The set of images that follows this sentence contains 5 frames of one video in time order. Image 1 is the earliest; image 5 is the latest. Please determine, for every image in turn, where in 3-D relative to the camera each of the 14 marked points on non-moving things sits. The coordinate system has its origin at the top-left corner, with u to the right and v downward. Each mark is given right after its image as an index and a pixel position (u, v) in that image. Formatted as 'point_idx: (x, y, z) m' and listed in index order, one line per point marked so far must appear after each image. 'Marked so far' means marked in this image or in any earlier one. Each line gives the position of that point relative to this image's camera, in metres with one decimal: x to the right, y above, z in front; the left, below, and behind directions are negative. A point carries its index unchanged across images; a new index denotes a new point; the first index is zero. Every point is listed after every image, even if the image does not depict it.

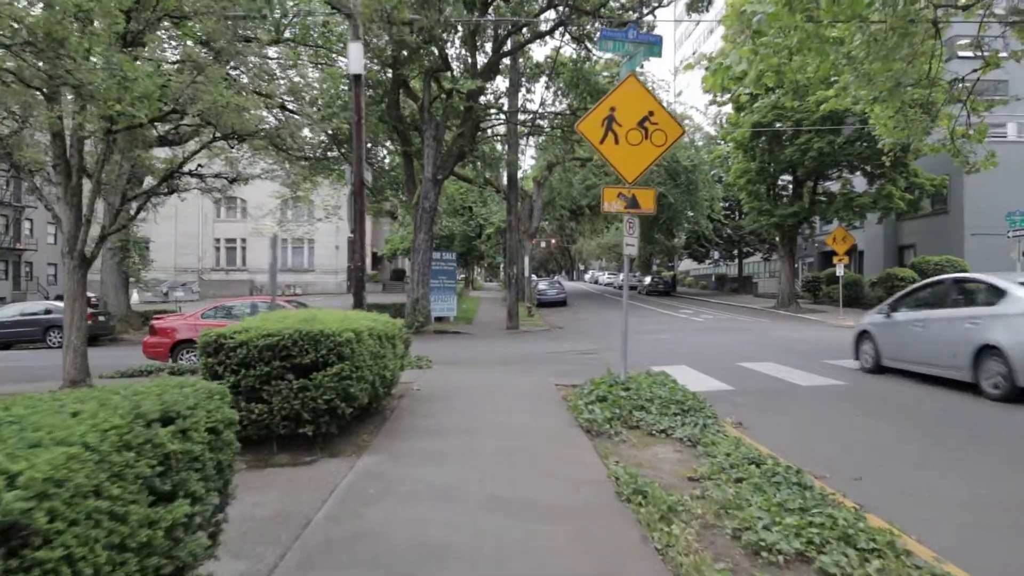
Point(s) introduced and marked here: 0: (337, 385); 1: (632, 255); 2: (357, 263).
0: (-1.3, -0.7, +5.5) m
1: (+1.3, +0.3, +7.9) m
2: (-2.4, +0.4, +11.6) m
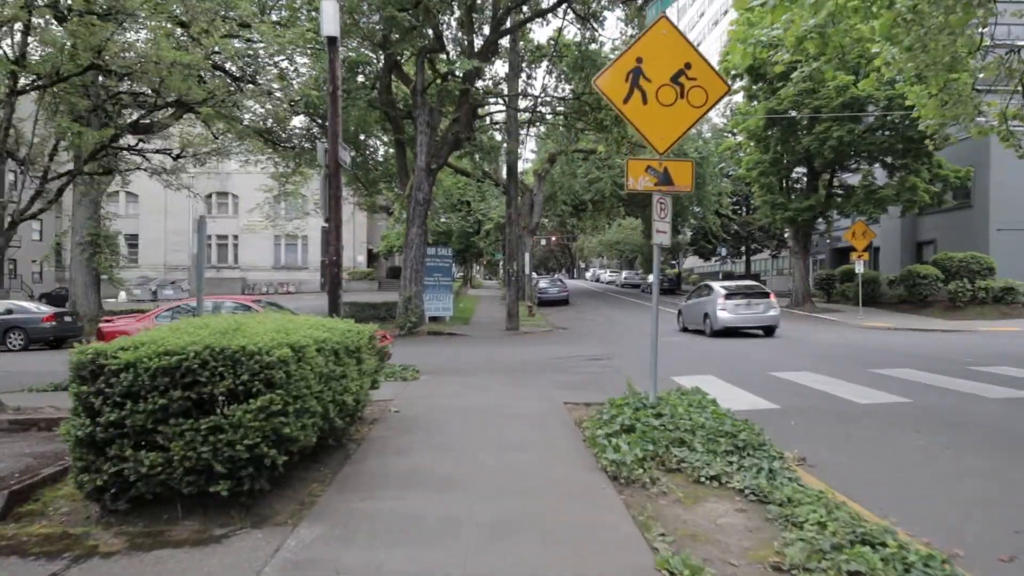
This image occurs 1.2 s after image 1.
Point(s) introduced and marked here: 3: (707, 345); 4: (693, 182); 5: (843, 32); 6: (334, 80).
0: (-1.3, -0.7, +3.9) m
1: (+1.3, +0.4, +6.3) m
2: (-2.4, +0.4, +10.0) m
3: (+4.4, -1.3, +16.7) m
4: (+1.5, +0.9, +6.2) m
5: (+4.7, +3.7, +10.7) m
6: (-2.4, +2.8, +10.1) m
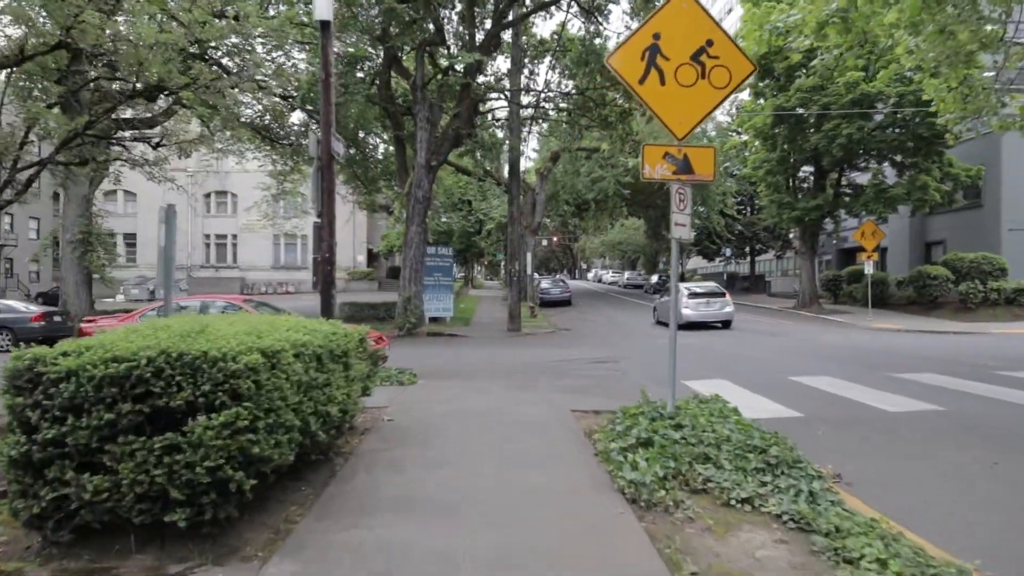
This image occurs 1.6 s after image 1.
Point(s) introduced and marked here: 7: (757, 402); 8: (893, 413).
0: (-1.3, -0.7, +3.3) m
1: (+1.3, +0.4, +5.7) m
2: (-2.4, +0.4, +9.5) m
3: (+4.4, -1.3, +16.2) m
4: (+1.5, +0.9, +5.7) m
5: (+4.8, +3.7, +10.1) m
6: (-2.4, +2.8, +9.5) m
7: (+2.6, -1.2, +8.1) m
8: (+4.0, -1.3, +7.8) m
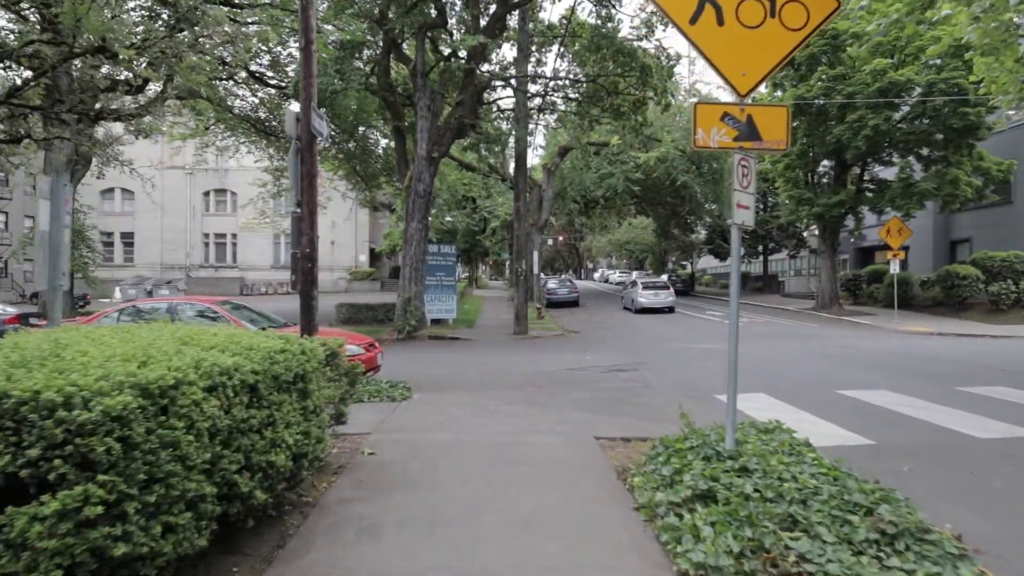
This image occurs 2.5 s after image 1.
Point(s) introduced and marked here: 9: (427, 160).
0: (-1.2, -0.7, +2.1) m
1: (+1.4, +0.4, +4.4) m
2: (-2.3, +0.4, +8.2) m
3: (+4.6, -1.3, +14.8) m
4: (+1.6, +0.9, +4.4) m
5: (+4.9, +3.7, +8.8) m
6: (-2.3, +2.8, +8.3) m
7: (+2.7, -1.2, +6.8) m
8: (+4.1, -1.3, +6.5) m
9: (-2.2, +3.4, +19.6) m
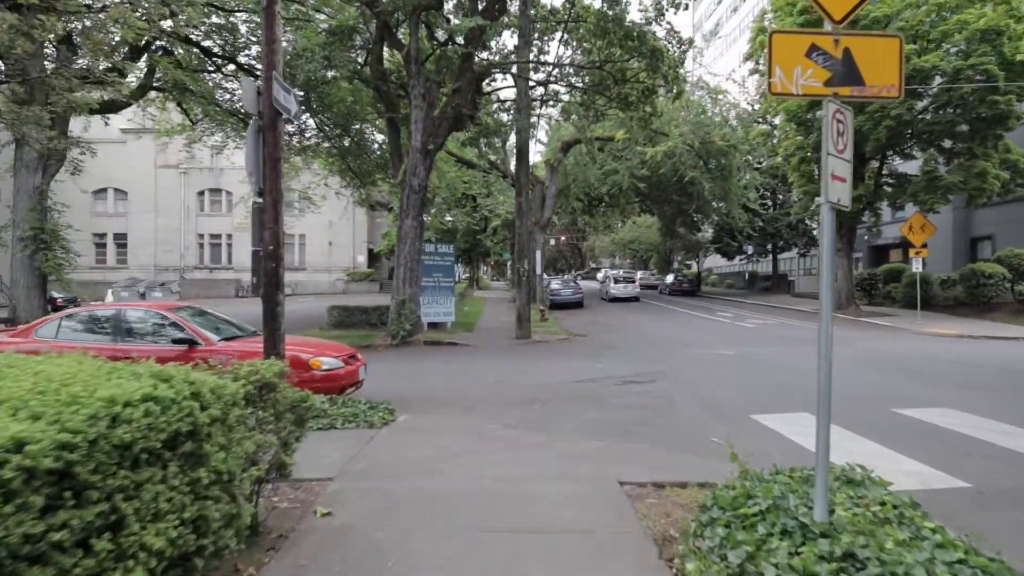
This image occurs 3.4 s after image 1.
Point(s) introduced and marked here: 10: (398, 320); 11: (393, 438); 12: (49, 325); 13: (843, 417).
0: (-1.2, -0.7, +0.8) m
1: (+1.4, +0.3, +3.2) m
2: (-2.3, +0.4, +6.9) m
3: (+4.6, -1.3, +13.6) m
4: (+1.6, +0.9, +3.1) m
5: (+4.9, +3.7, +7.5) m
6: (-2.3, +2.8, +7.0) m
7: (+2.7, -1.3, +5.5) m
8: (+4.1, -1.3, +5.2) m
9: (-2.2, +3.3, +18.4) m
10: (-2.9, -0.8, +19.1) m
11: (-1.0, -1.2, +6.1) m
12: (-5.3, -0.4, +8.8) m
13: (+3.5, -1.4, +8.1) m
